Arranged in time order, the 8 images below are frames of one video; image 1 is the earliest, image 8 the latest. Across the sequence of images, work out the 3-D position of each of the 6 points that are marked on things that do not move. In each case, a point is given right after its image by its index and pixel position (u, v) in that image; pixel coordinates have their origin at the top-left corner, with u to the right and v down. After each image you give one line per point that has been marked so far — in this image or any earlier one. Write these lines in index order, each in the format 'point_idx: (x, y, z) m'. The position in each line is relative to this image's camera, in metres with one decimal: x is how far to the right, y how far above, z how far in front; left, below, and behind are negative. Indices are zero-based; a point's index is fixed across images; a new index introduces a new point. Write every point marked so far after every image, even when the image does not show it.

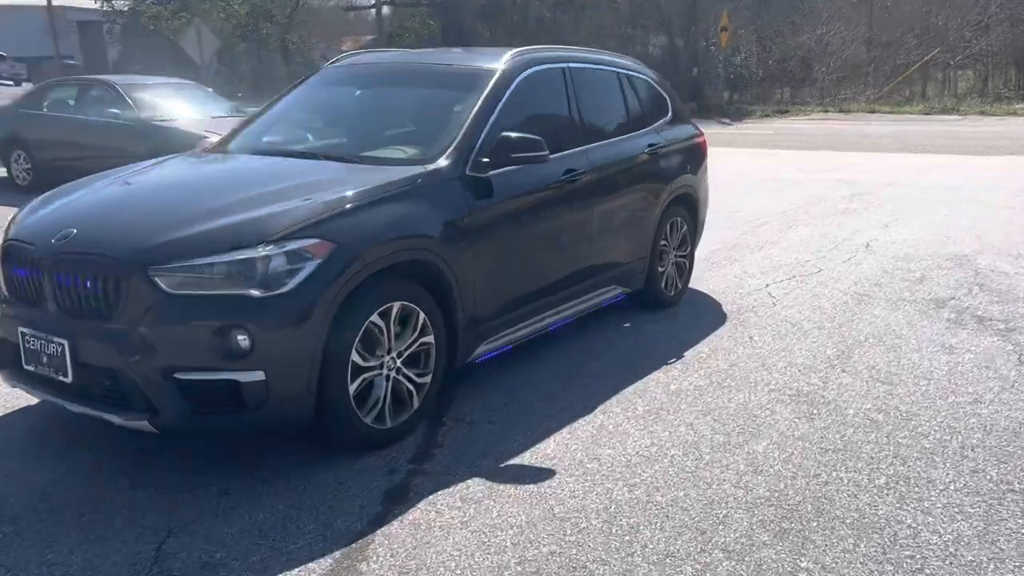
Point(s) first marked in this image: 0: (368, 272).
0: (-0.7, +0.1, +4.0) m
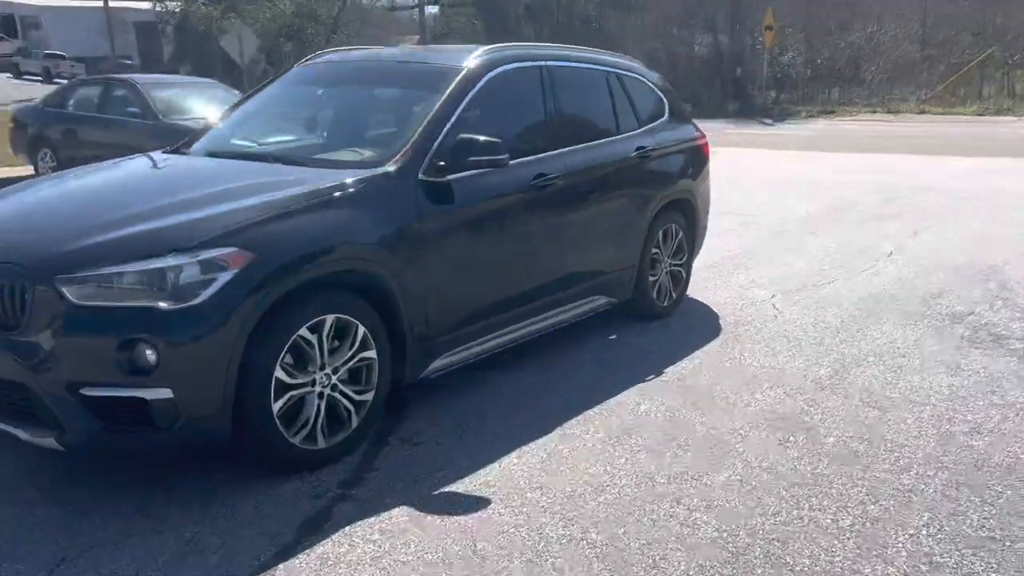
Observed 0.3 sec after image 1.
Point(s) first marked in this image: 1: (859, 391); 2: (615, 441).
0: (-1.0, 0.0, +3.8) m
1: (+2.0, -0.6, +5.1) m
2: (+0.5, -0.8, +4.4) m
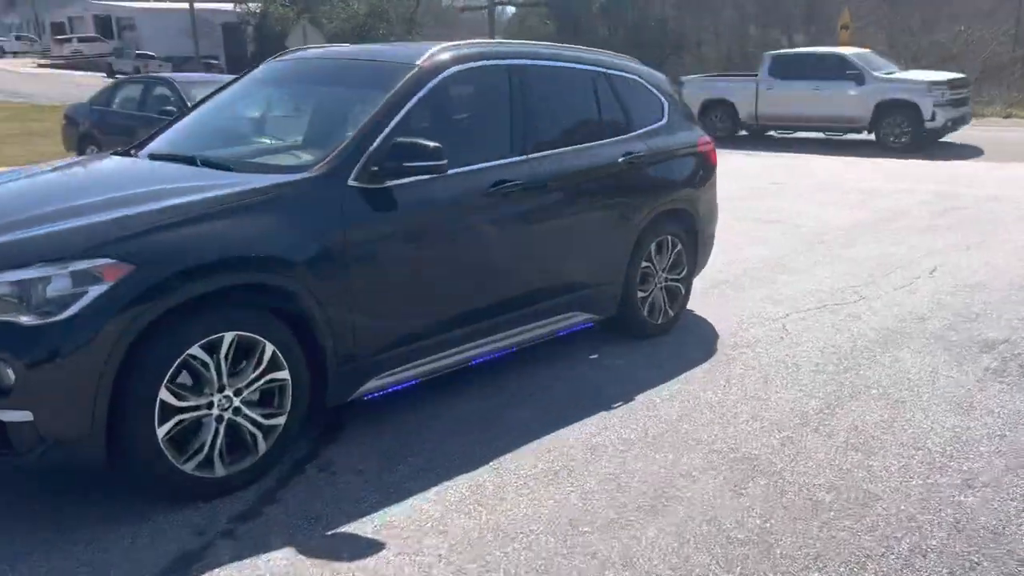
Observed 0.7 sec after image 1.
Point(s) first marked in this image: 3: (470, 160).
0: (-1.4, 0.0, +3.5) m
1: (+1.7, -0.7, +4.6) m
2: (+0.2, -0.9, +3.9) m
3: (-0.3, +0.7, +4.8) m
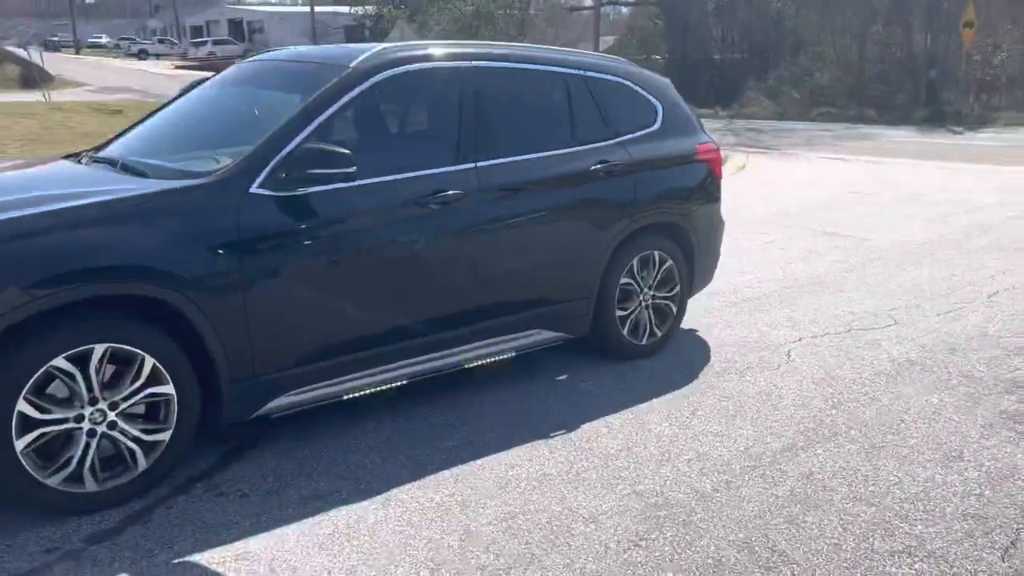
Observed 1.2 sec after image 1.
0: (-1.9, -0.1, +3.4) m
1: (+1.3, -0.9, +4.1) m
2: (-0.3, -1.0, +3.7) m
3: (-0.6, +0.6, +4.5) m
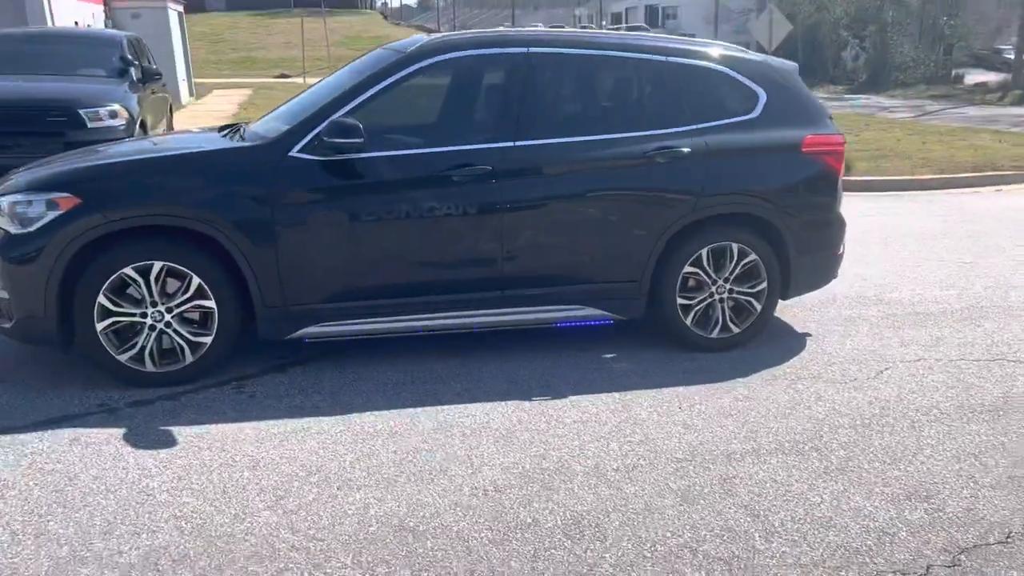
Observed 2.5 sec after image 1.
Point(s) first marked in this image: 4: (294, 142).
0: (-2.2, +0.3, +4.7) m
1: (+0.9, -0.9, +4.0) m
2: (-0.7, -0.7, +4.3) m
3: (-0.4, +0.9, +5.1) m
4: (-1.2, +0.8, +5.0) m
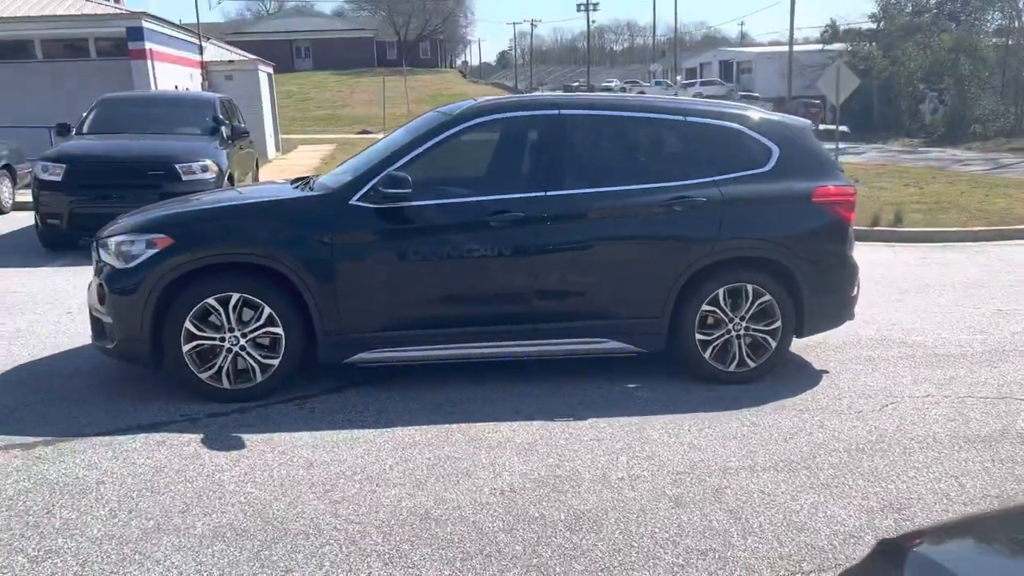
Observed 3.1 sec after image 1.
0: (-2.0, +0.1, +5.5) m
1: (+1.0, -1.0, +4.5) m
2: (-0.6, -0.9, +4.9) m
3: (-0.2, +0.7, +5.8) m
4: (-1.0, +0.6, +5.7) m
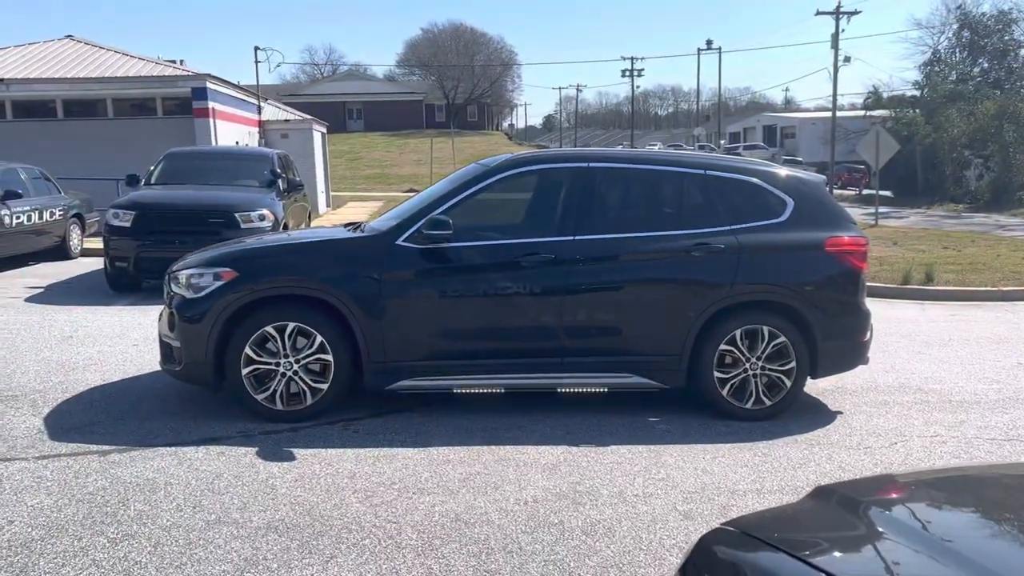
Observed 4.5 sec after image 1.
0: (-1.8, -0.1, +6.1) m
1: (+1.1, -1.2, +4.8) m
2: (-0.5, -1.1, +5.4) m
3: (0.0, +0.4, +6.4) m
4: (-0.8, +0.4, +6.3) m
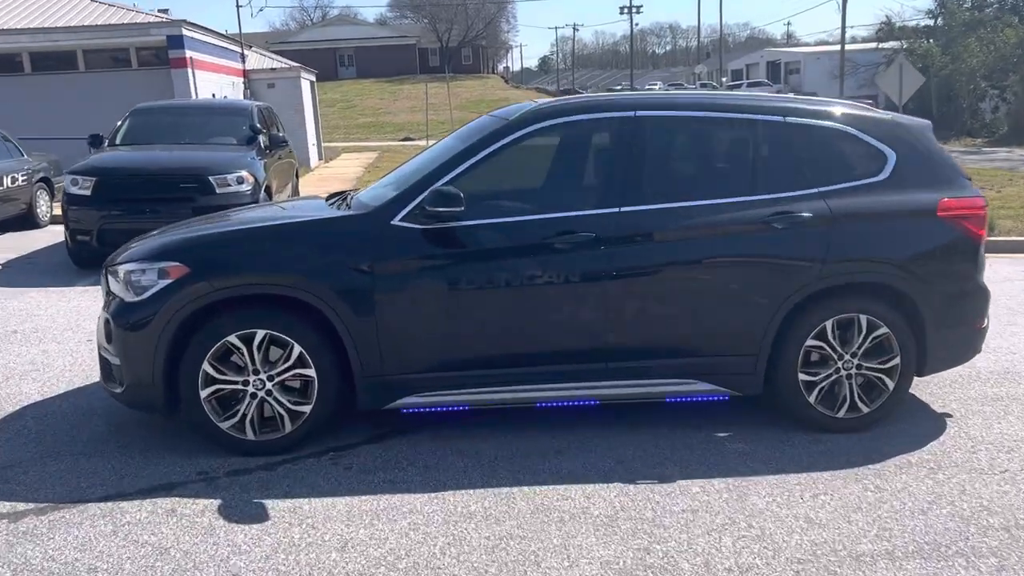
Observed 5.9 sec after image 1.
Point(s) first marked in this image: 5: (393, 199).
0: (-1.6, -0.1, +4.7) m
1: (+1.3, -1.2, +3.5) m
2: (-0.3, -1.1, +4.1) m
3: (+0.2, +0.5, +5.0) m
4: (-0.7, +0.4, +4.9) m
5: (-0.7, +0.5, +5.0) m
